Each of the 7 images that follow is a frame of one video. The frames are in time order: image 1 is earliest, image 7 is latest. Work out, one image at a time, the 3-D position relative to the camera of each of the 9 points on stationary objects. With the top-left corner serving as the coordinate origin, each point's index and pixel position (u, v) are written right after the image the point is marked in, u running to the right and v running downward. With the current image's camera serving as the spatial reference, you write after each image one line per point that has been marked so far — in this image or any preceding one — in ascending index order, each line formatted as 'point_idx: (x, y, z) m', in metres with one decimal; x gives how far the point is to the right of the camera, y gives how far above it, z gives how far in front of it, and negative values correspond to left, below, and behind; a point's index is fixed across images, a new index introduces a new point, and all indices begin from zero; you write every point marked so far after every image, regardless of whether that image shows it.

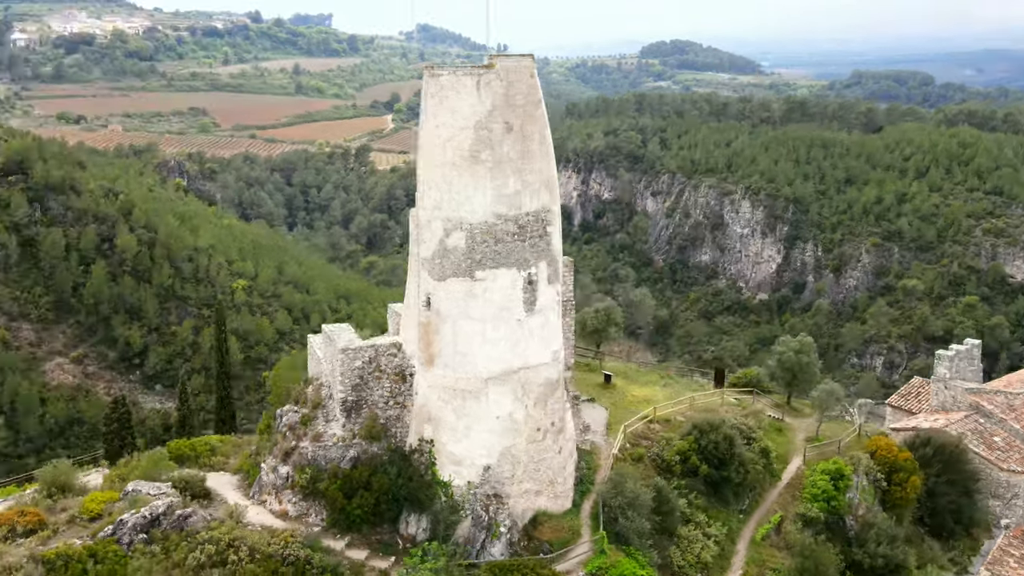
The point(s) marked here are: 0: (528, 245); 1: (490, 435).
0: (+0.2, +0.6, +13.4) m
1: (-0.4, -2.1, +13.6) m
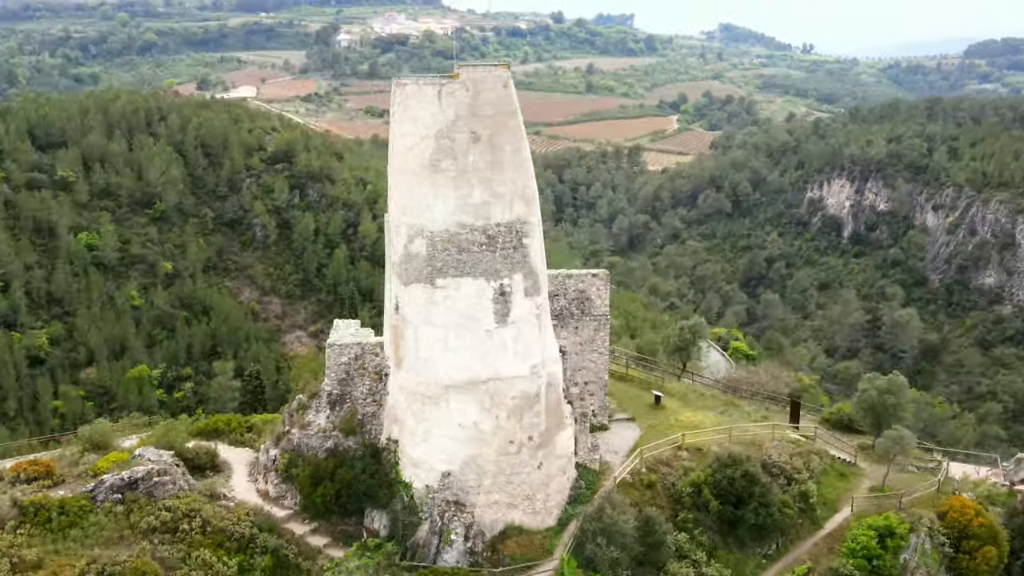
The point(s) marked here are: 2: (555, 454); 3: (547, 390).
0: (-0.2, +0.4, +13.3) m
1: (-0.9, -2.2, +13.7) m
2: (+0.7, -2.5, +14.6) m
3: (+0.5, -1.5, +14.3) m
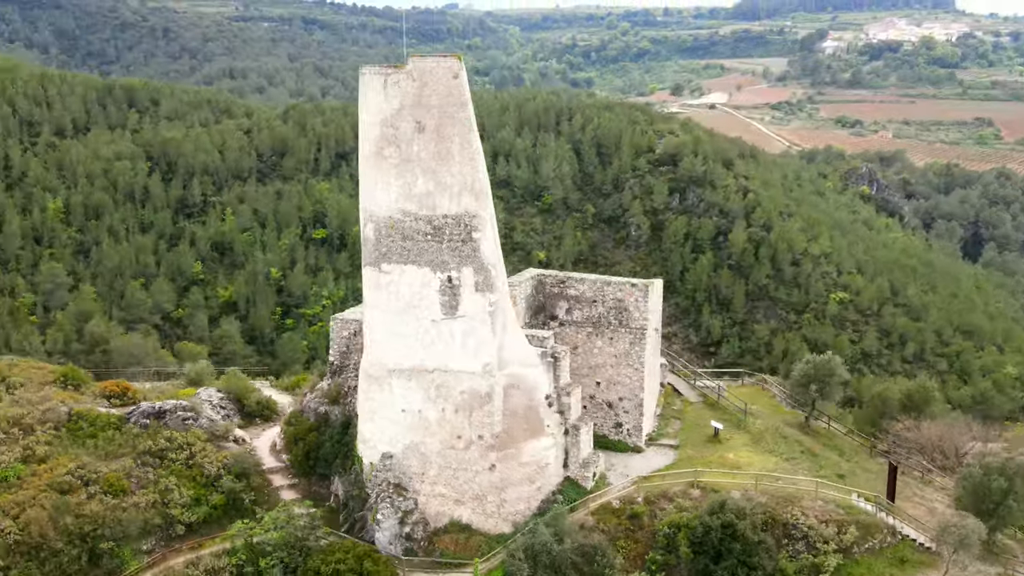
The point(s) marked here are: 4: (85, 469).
0: (-0.9, +0.5, +13.3) m
1: (-1.7, -2.0, +14.0) m
2: (+0.1, -2.5, +14.1) m
3: (-0.1, -1.5, +13.8) m
4: (-6.3, -2.7, +14.4) m
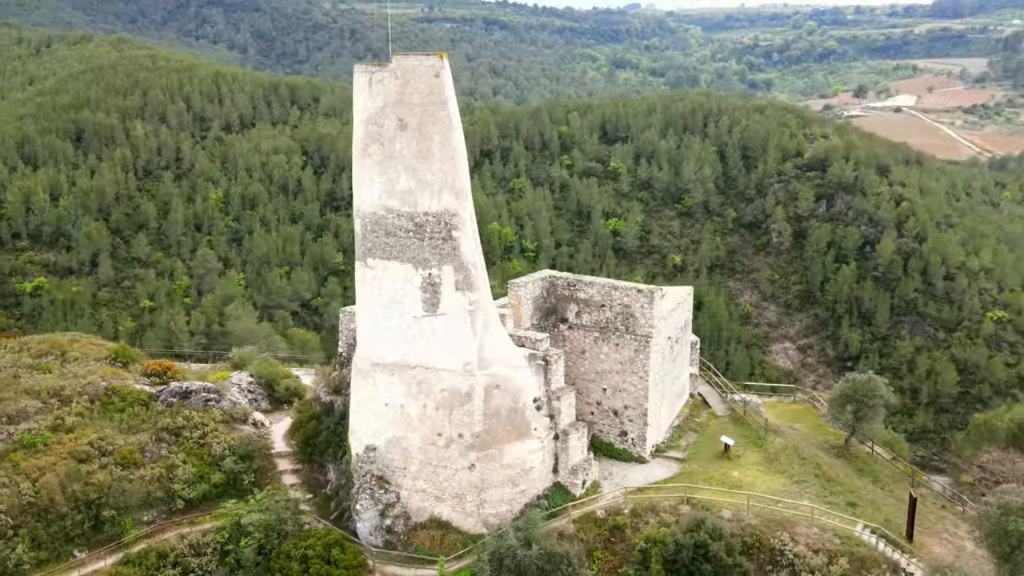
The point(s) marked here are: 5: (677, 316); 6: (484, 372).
0: (-1.2, +0.6, +13.3) m
1: (-2.0, -1.9, +14.2) m
2: (-0.2, -2.5, +14.0) m
3: (-0.4, -1.5, +13.8) m
4: (-6.5, -2.4, +15.4) m
5: (+2.7, -0.5, +16.2) m
6: (-0.4, -1.2, +13.7) m
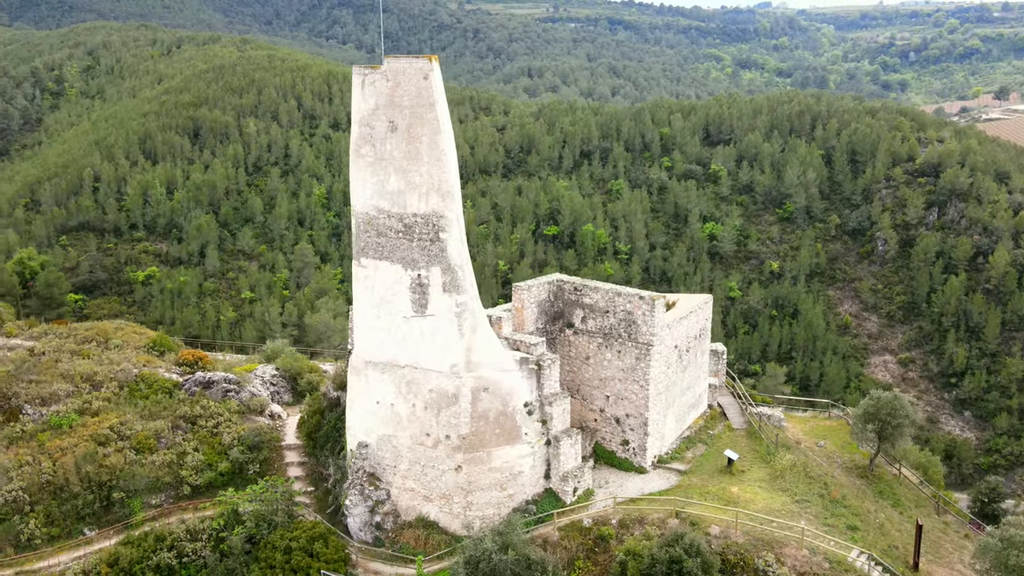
0: (-1.3, +0.6, +13.4) m
1: (-2.1, -1.9, +14.4) m
2: (-0.4, -2.5, +14.0) m
3: (-0.6, -1.5, +13.8) m
4: (-6.4, -2.3, +16.1) m
5: (+2.8, -0.6, +15.8) m
6: (-0.6, -1.2, +13.7) m
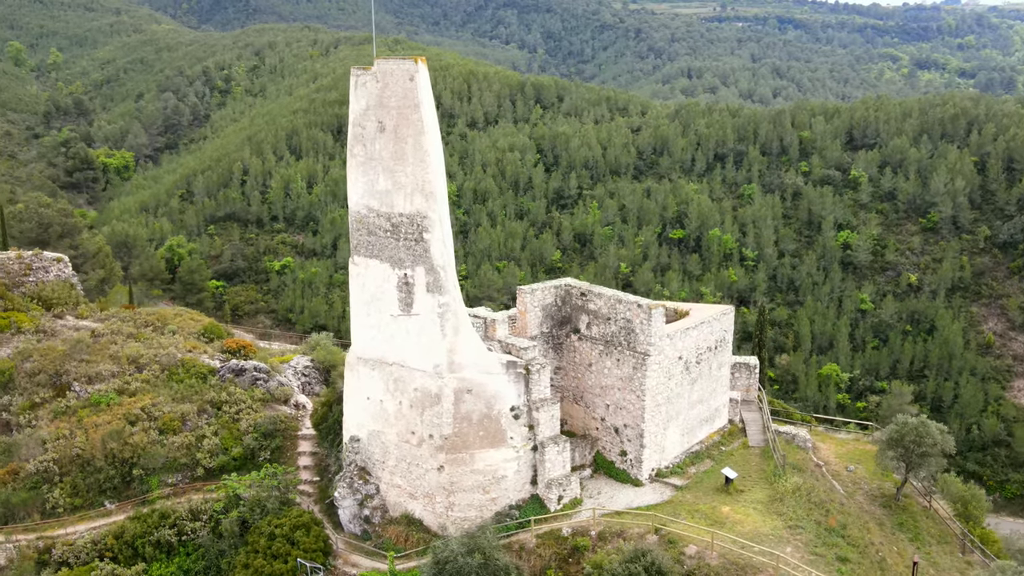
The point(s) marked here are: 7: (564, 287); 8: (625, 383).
0: (-1.6, +0.6, +13.6) m
1: (-2.3, -1.9, +14.6) m
2: (-0.6, -2.6, +14.0) m
3: (-0.8, -1.5, +13.8) m
4: (-6.3, -2.1, +17.0) m
5: (+2.9, -0.7, +15.3) m
6: (-0.8, -1.2, +13.8) m
7: (+0.8, 0.0, +15.6) m
8: (+1.7, -1.4, +14.7) m
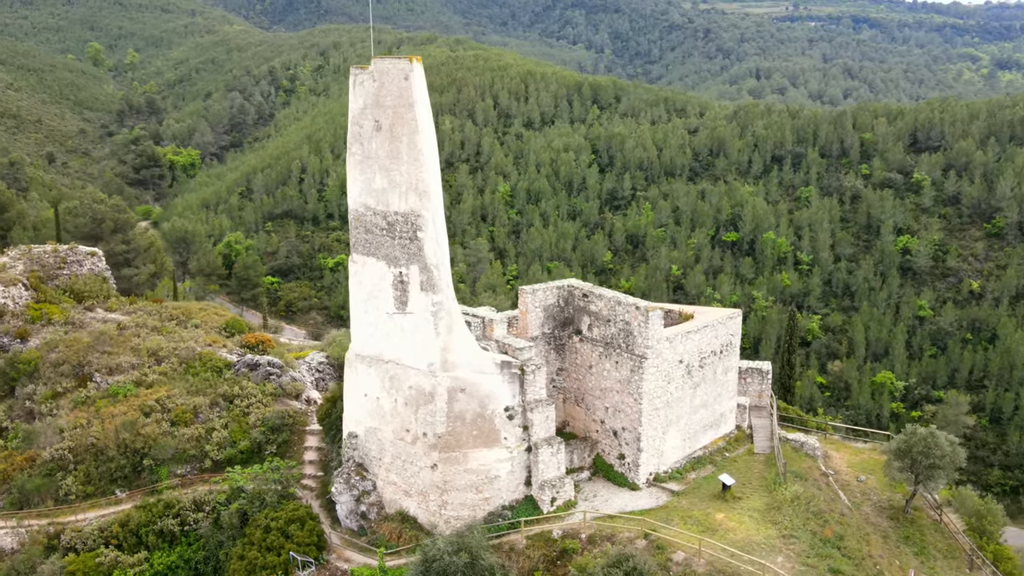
0: (-1.6, +0.6, +13.6) m
1: (-2.3, -1.8, +14.7) m
2: (-0.7, -2.6, +14.0) m
3: (-0.9, -1.5, +13.8) m
4: (-6.1, -2.0, +17.4) m
5: (+2.9, -0.8, +15.0) m
6: (-0.9, -1.2, +13.8) m
7: (+0.9, 0.0, +15.5) m
8: (+1.7, -1.5, +14.6) m
